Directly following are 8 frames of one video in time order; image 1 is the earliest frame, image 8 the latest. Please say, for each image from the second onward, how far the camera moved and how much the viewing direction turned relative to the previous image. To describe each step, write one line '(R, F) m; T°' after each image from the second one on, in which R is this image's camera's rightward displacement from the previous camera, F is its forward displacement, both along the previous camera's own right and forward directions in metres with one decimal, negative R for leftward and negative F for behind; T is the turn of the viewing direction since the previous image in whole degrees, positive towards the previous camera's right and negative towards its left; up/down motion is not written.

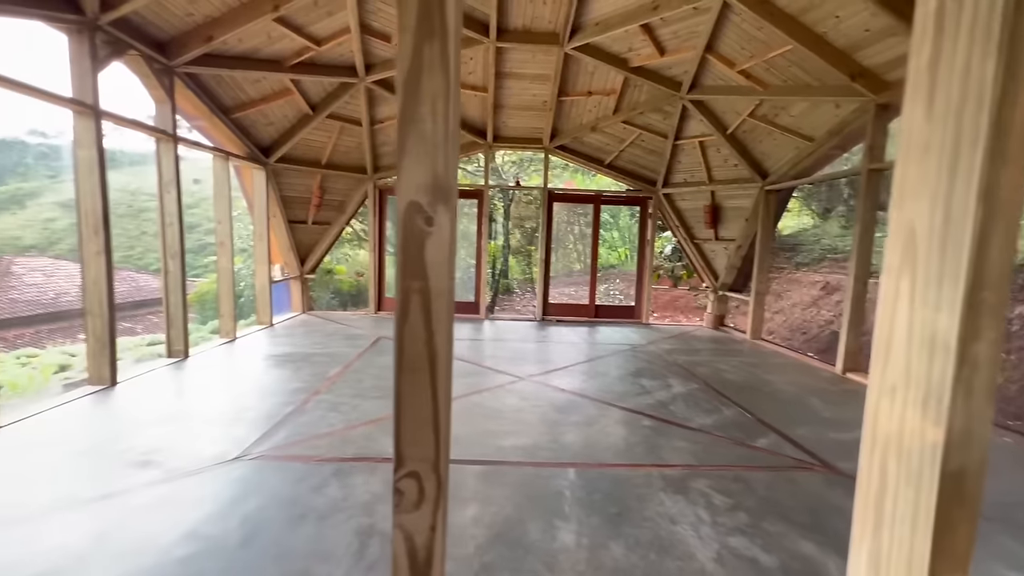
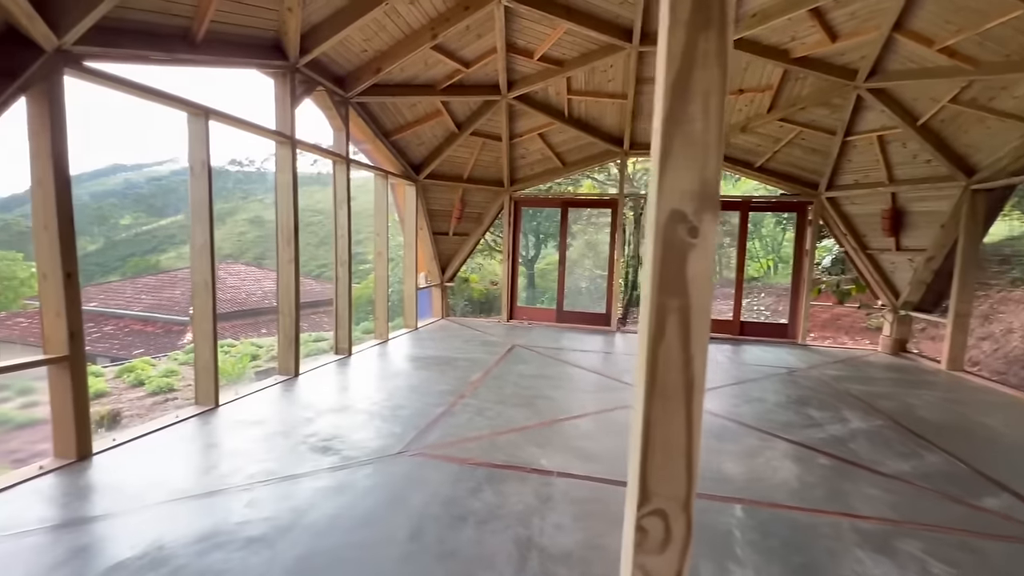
(-0.2, 0.0) m; -14°
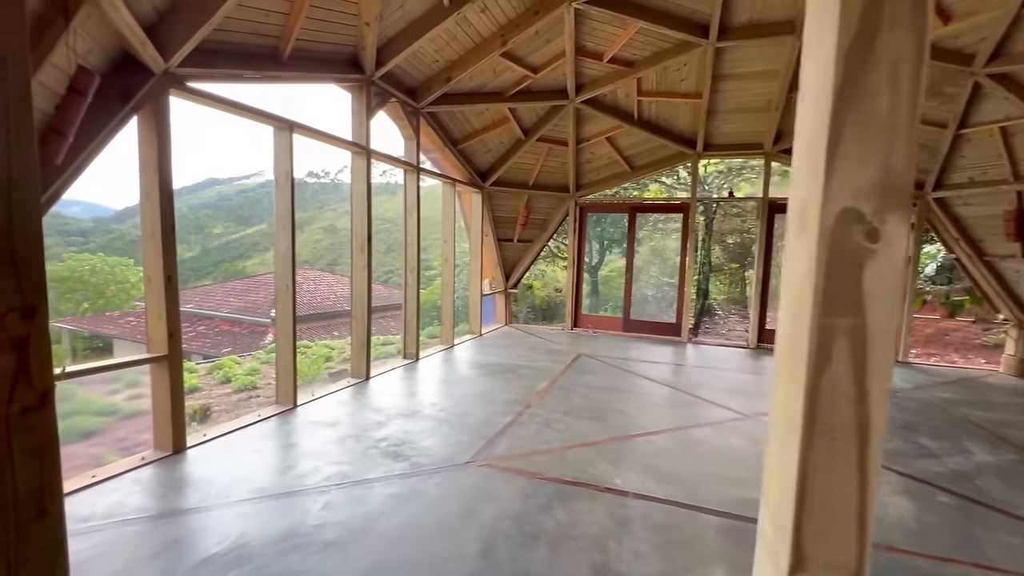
(-0.1, +0.1) m; -7°
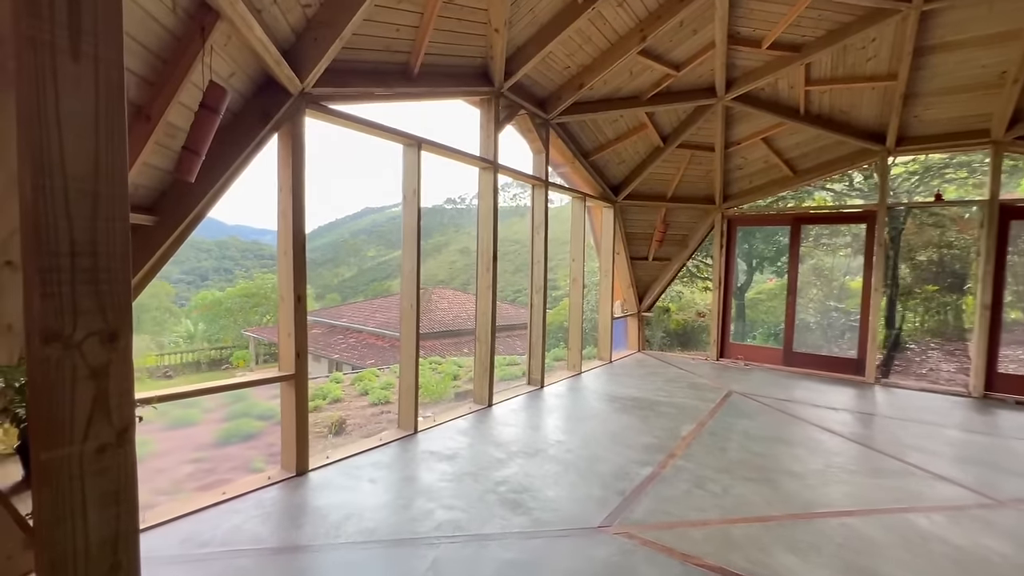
(-0.1, +0.5) m; -15°
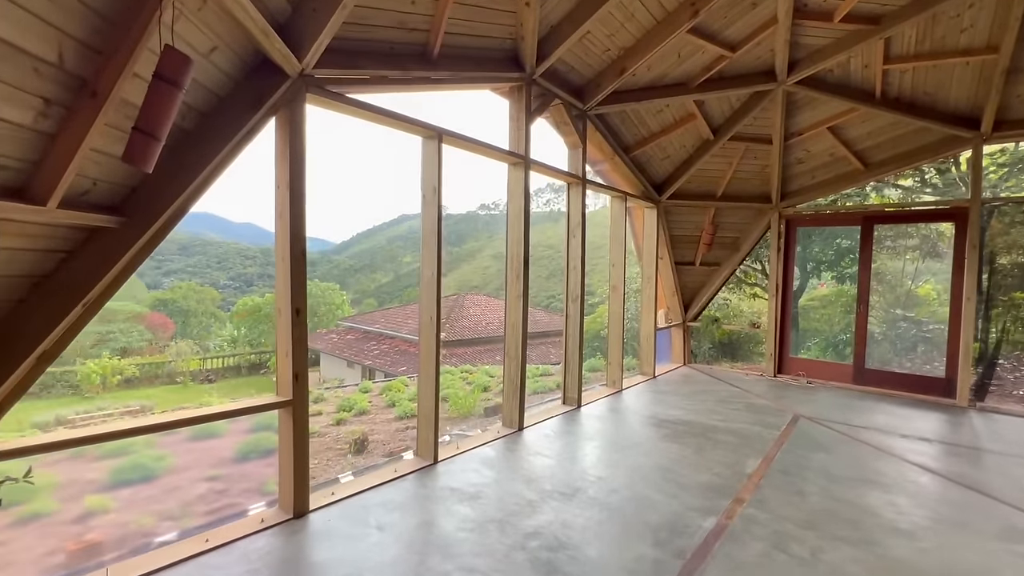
(0.0, +0.5) m; -4°
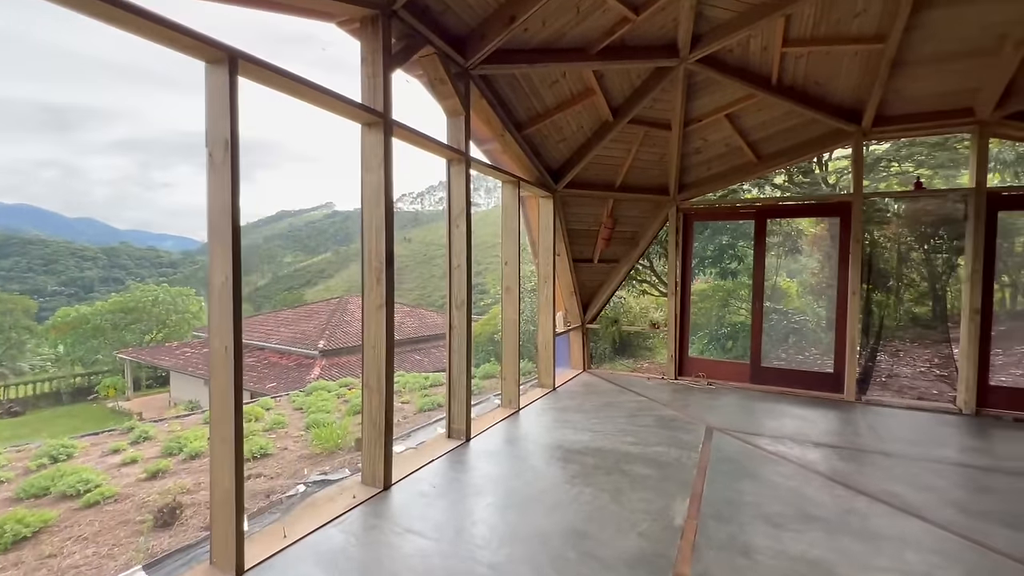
(+0.2, +1.0) m; +13°
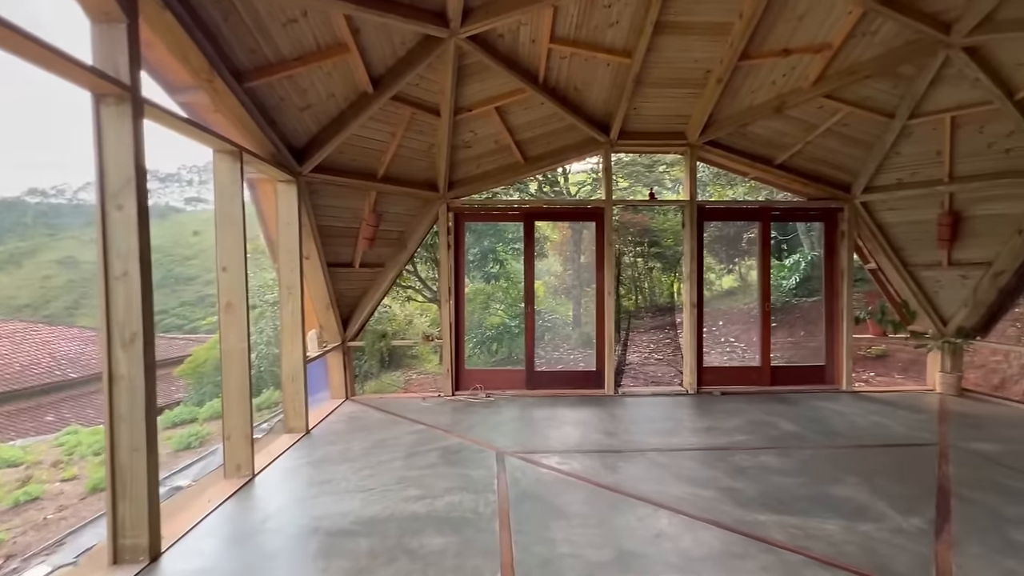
(+0.1, +1.0) m; +29°
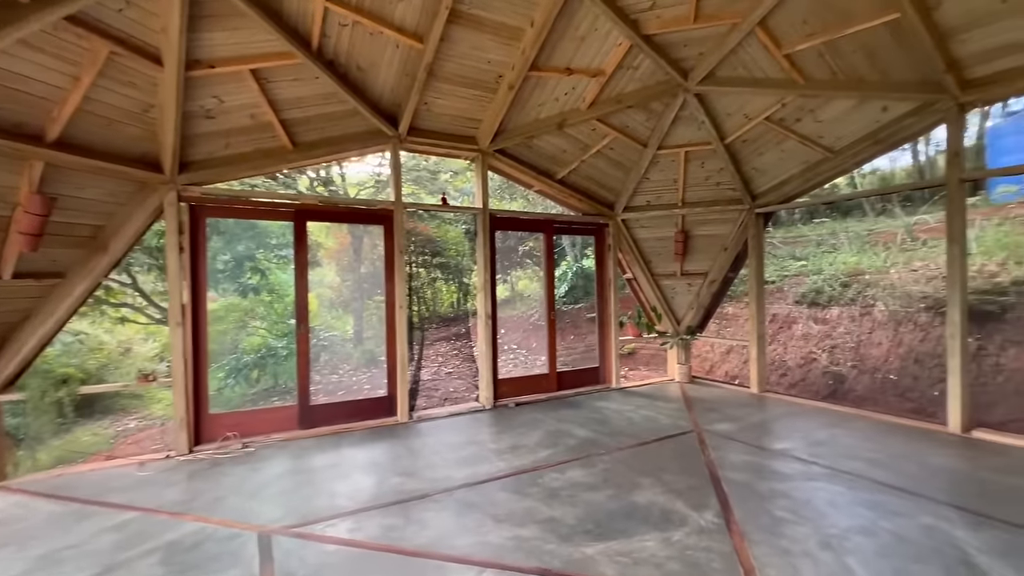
(0.0, +0.7) m; +27°
